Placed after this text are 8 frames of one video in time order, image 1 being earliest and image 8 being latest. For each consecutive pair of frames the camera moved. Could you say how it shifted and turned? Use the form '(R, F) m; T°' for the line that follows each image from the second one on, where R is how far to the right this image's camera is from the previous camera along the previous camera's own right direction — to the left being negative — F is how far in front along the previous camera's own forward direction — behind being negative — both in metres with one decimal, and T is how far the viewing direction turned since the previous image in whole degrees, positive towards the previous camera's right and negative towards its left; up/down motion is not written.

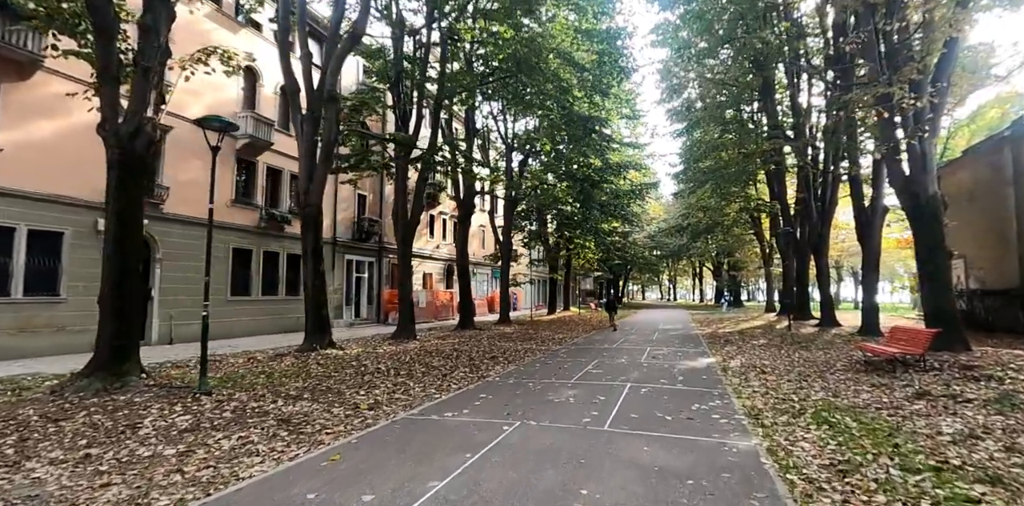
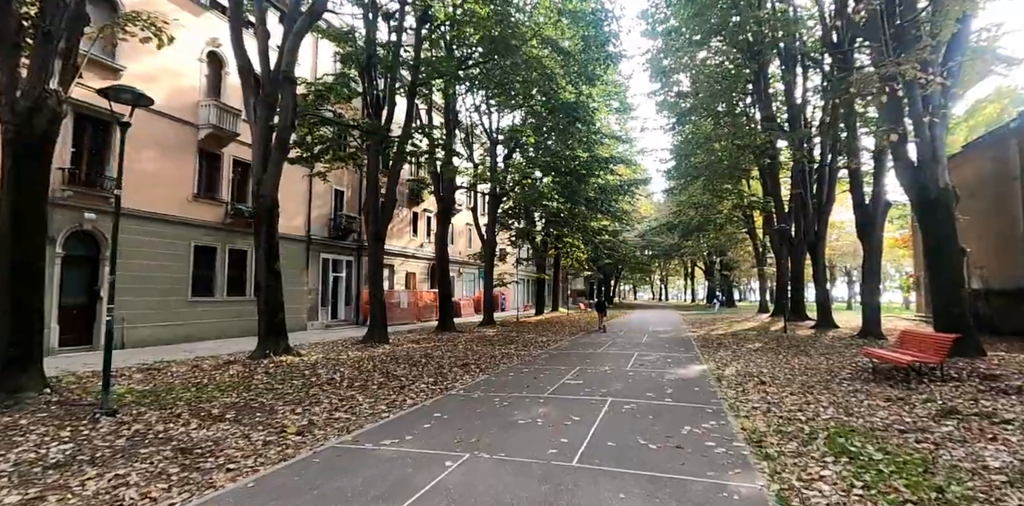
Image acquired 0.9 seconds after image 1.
(+0.4, +1.1) m; +1°
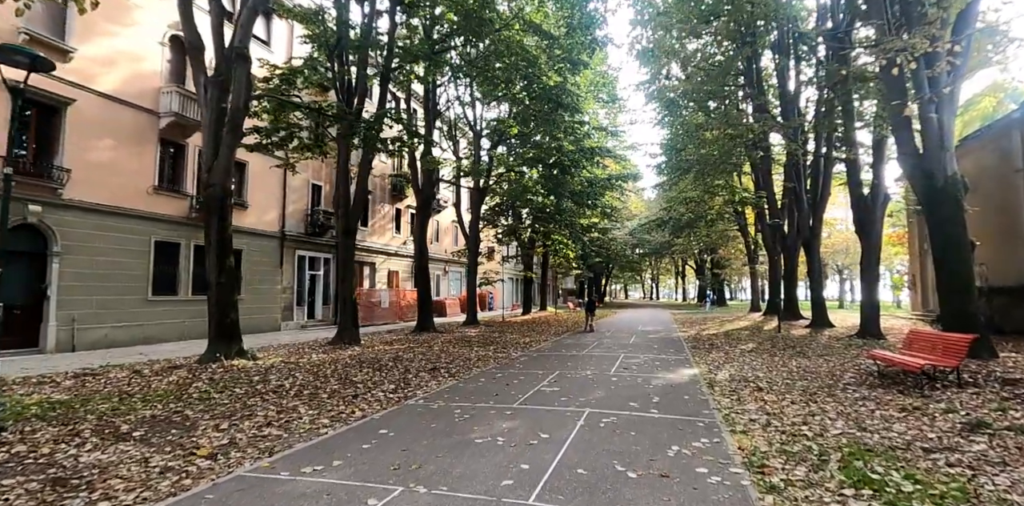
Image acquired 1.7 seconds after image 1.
(+0.3, +0.9) m; +1°
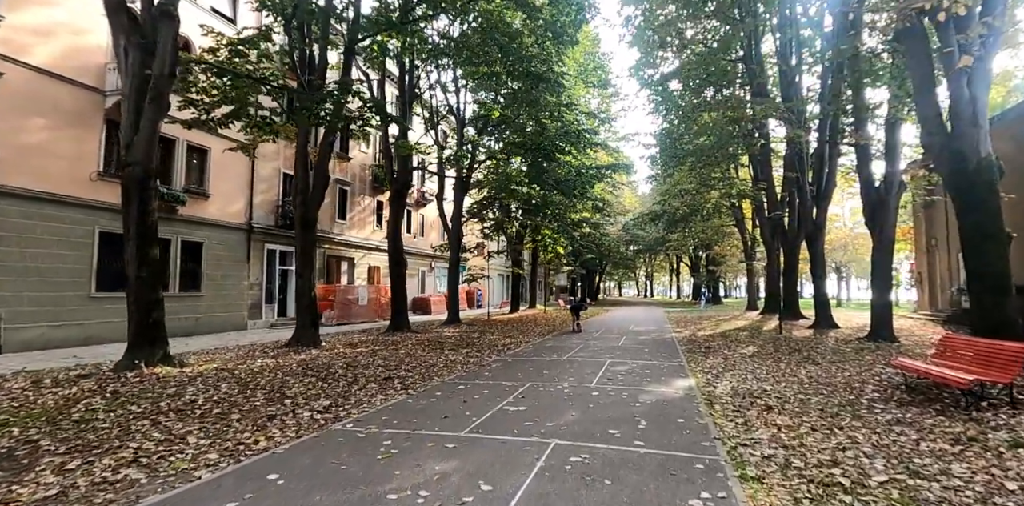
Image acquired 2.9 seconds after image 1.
(+0.5, +1.4) m; +1°
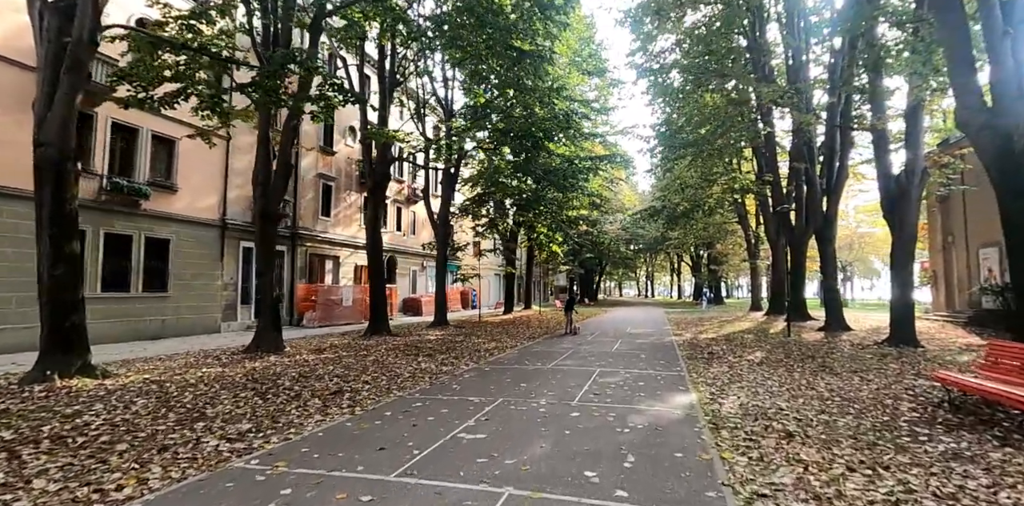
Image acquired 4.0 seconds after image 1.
(+0.4, +1.2) m; 0°
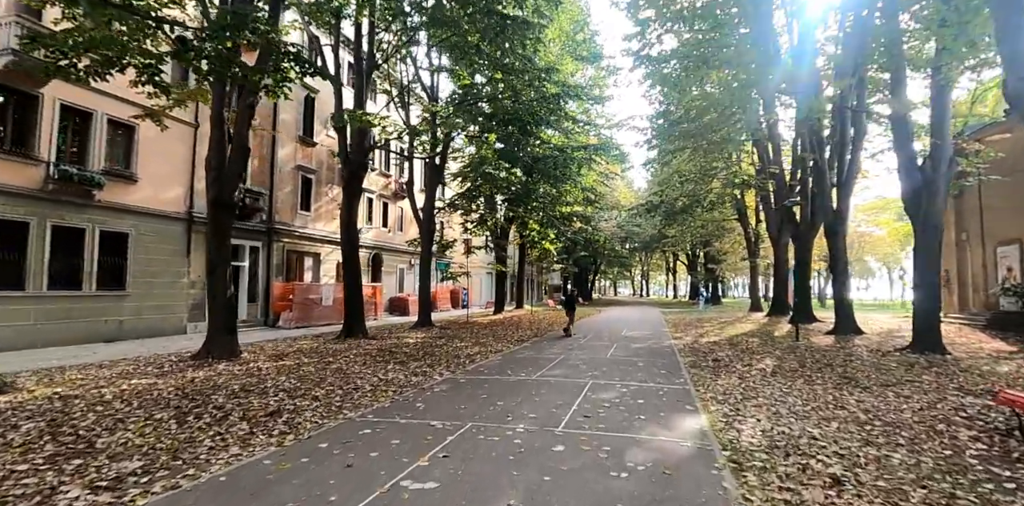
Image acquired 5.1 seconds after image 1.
(+0.2, +1.2) m; +1°
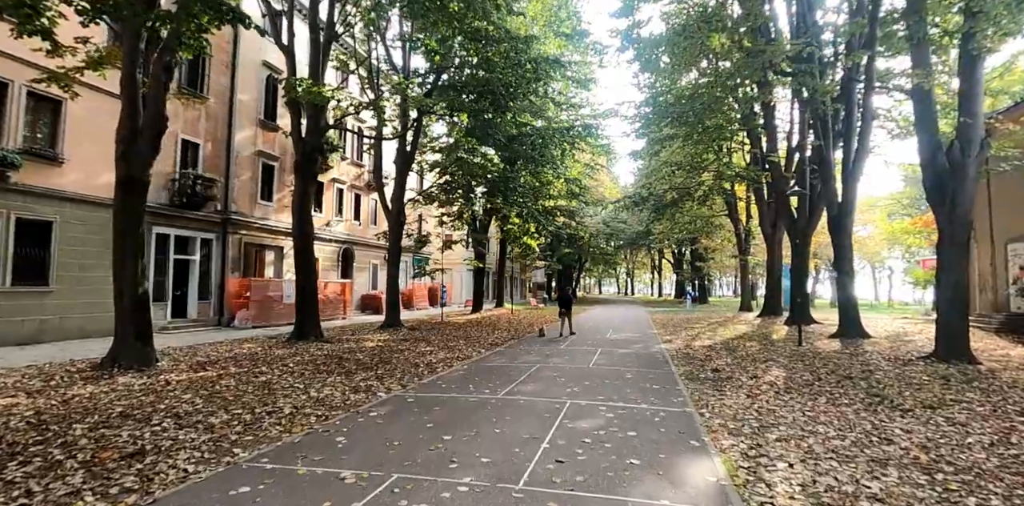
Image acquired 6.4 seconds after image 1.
(+0.3, +1.5) m; +2°
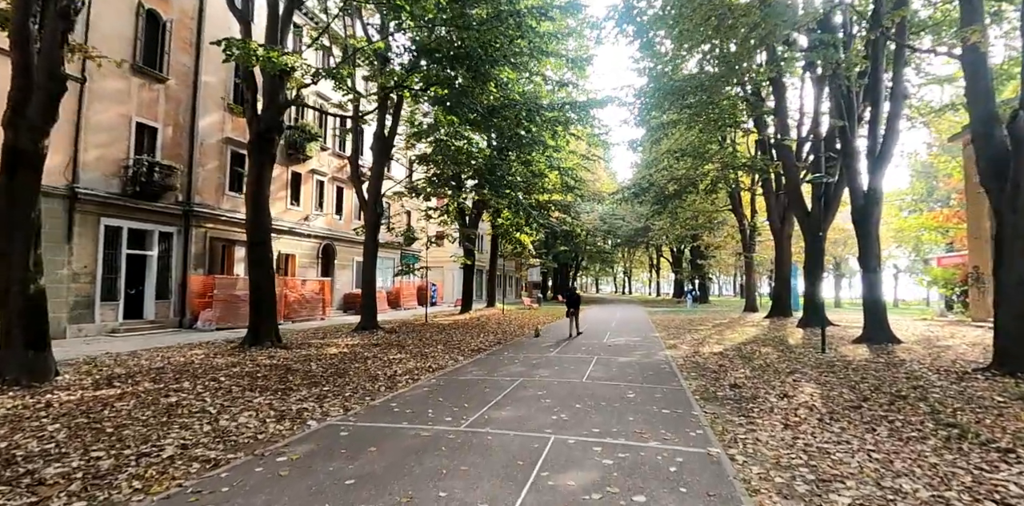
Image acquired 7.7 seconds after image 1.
(+0.3, +1.6) m; 0°
